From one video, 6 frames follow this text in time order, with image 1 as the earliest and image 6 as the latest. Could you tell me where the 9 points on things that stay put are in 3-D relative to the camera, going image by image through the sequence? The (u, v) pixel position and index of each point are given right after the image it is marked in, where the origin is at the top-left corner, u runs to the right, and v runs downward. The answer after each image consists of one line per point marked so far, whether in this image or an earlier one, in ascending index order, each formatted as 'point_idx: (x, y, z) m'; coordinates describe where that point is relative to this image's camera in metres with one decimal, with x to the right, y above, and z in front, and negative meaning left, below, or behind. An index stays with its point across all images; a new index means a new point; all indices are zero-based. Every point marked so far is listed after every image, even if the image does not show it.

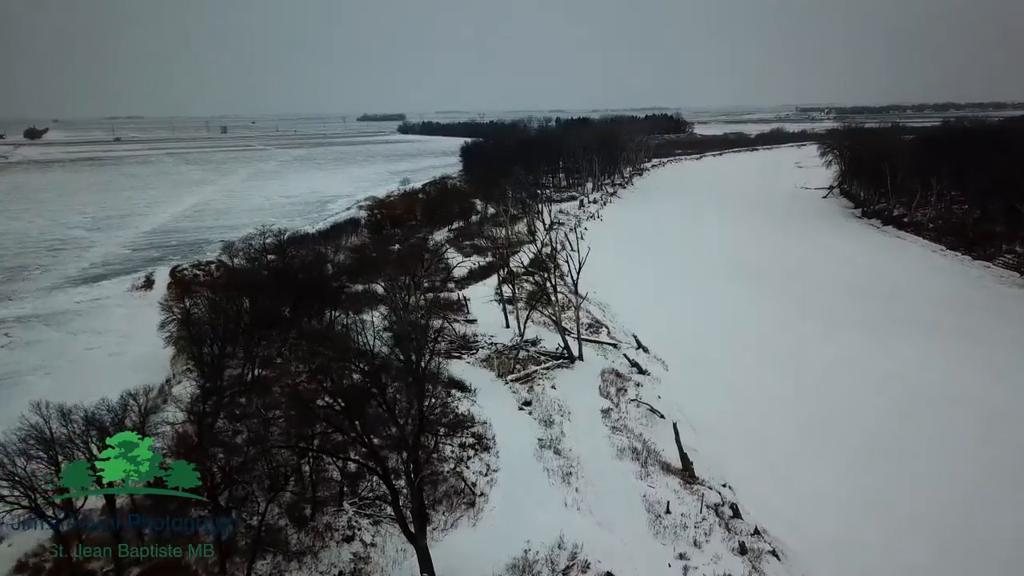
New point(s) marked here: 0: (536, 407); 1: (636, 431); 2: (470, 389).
0: (+0.8, -4.0, +18.7) m
1: (+4.1, -4.7, +18.3) m
2: (-1.5, -3.6, +19.3) m
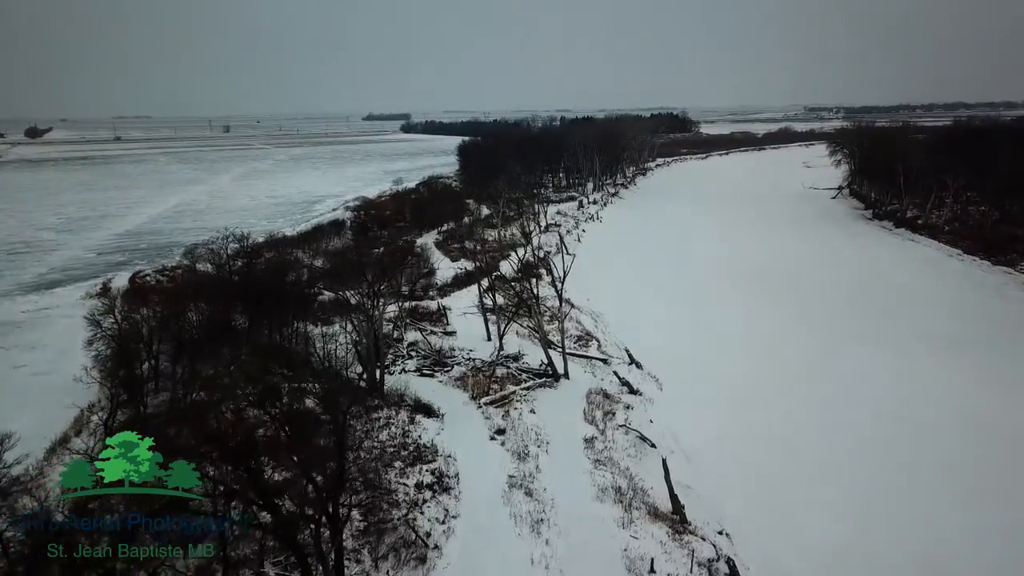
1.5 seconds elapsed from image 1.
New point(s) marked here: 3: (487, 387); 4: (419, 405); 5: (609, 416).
0: (-0.1, -4.4, +16.6) m
1: (+3.2, -5.2, +16.2) m
2: (-2.4, -4.0, +17.3) m
3: (-0.9, -3.5, +19.4) m
4: (-3.0, -3.8, +17.8) m
5: (+3.3, -4.3, +18.6) m
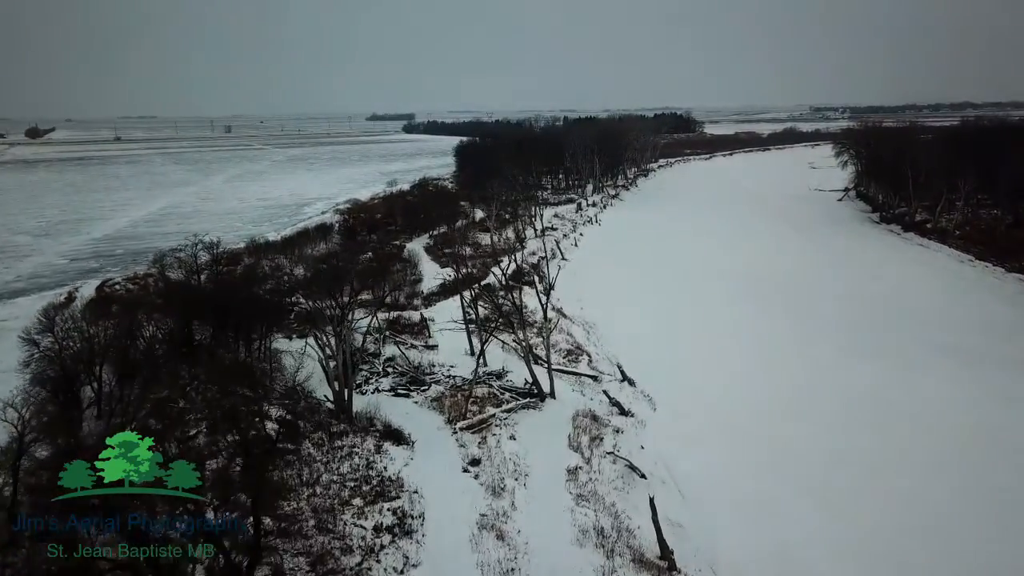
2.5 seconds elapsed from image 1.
0: (-0.8, -4.9, +15.2) m
1: (+2.5, -5.6, +14.8) m
2: (-3.0, -4.5, +15.9) m
3: (-1.5, -3.9, +18.0) m
4: (-3.7, -4.2, +16.4) m
5: (+2.6, -4.8, +17.2) m
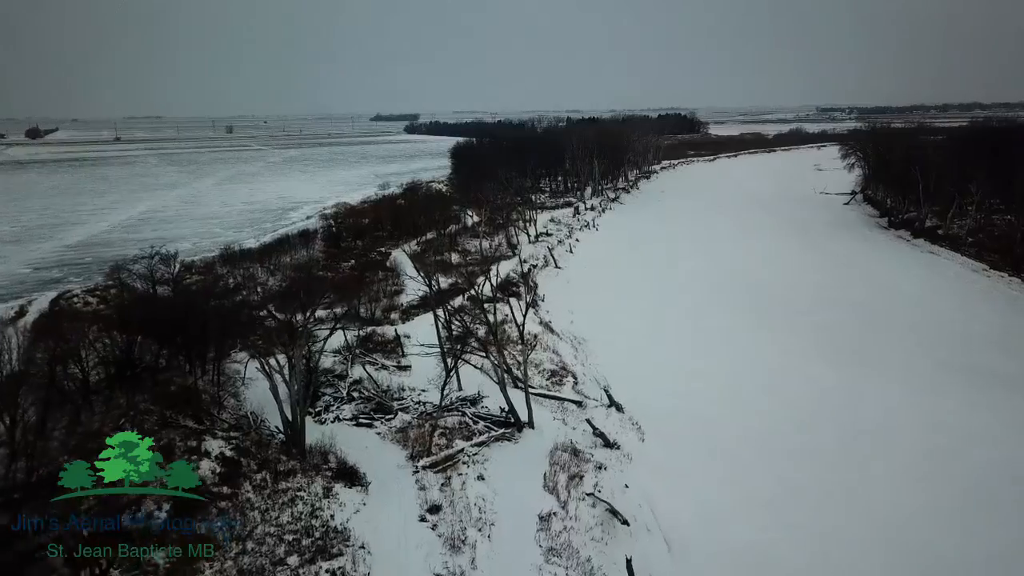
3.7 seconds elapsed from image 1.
0: (-1.6, -5.5, +13.5) m
1: (+1.7, -6.3, +13.1) m
2: (-3.9, -5.1, +14.2) m
3: (-2.4, -4.5, +16.3) m
4: (-4.5, -4.8, +14.7) m
5: (+1.8, -5.4, +15.5) m
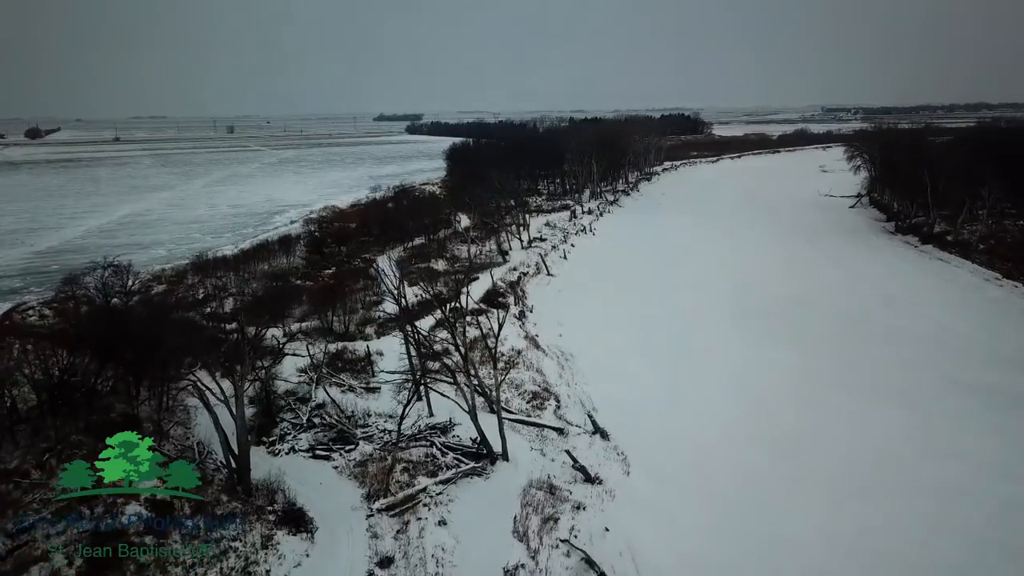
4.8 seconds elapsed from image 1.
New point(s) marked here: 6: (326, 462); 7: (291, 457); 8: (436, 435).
0: (-2.5, -6.1, +12.0) m
1: (+0.8, -6.8, +11.5) m
2: (-4.7, -5.6, +12.7) m
3: (-3.2, -5.1, +14.8) m
4: (-5.4, -5.4, +13.2) m
5: (+0.9, -5.9, +13.9) m
6: (-5.2, -4.9, +15.6) m
7: (-6.3, -4.8, +15.8) m
8: (-2.3, -4.4, +16.7) m
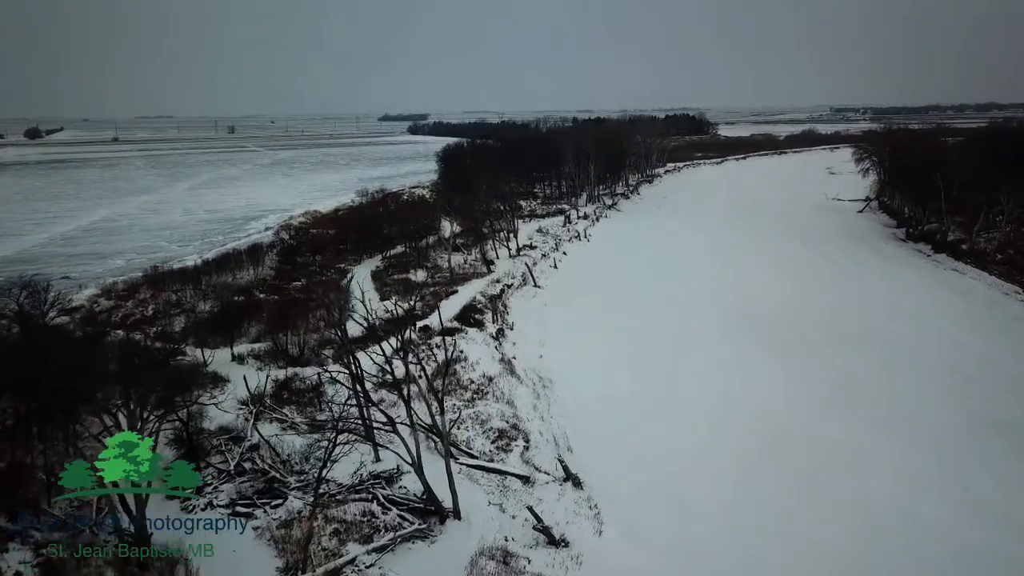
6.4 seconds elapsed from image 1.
0: (-3.7, -6.8, +9.8) m
1: (-0.5, -7.6, +9.3) m
2: (-6.0, -6.4, +10.5) m
3: (-4.4, -5.8, +12.6) m
4: (-6.6, -6.1, +11.1) m
5: (-0.3, -6.7, +11.7) m
6: (-6.4, -5.6, +13.5) m
7: (-7.5, -5.5, +13.7) m
8: (-3.5, -5.2, +14.5) m
